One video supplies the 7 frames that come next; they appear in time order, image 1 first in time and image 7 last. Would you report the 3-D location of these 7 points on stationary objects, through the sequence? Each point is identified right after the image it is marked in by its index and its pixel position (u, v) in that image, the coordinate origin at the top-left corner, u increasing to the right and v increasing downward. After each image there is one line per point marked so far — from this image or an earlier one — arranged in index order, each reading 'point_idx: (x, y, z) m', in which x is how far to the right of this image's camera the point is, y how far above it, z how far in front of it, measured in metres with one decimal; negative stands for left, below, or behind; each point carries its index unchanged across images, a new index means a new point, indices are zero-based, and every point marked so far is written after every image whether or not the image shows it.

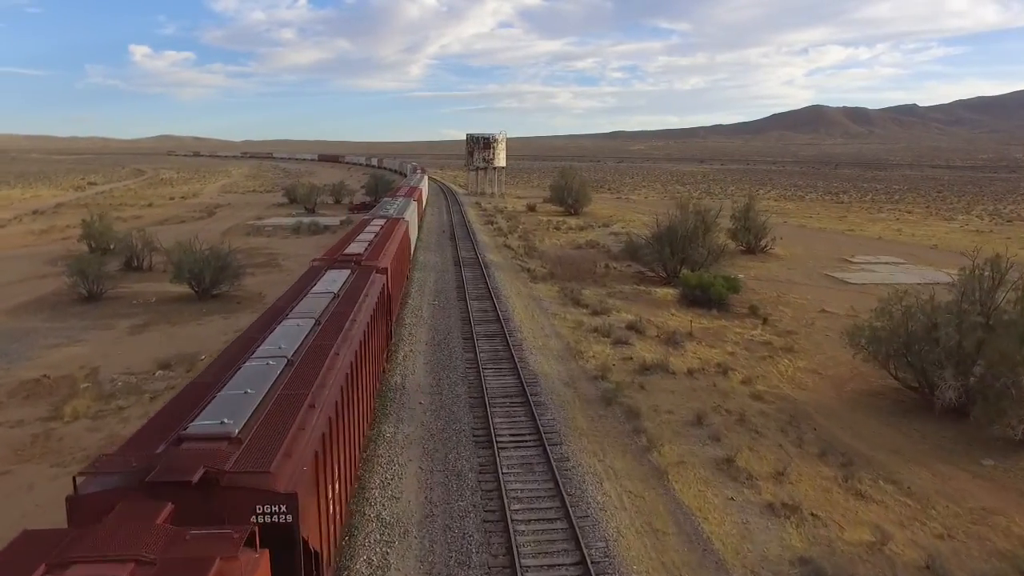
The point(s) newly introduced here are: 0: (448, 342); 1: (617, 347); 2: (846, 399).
0: (-1.5, -1.2, +18.1) m
1: (+2.4, -1.4, +18.6) m
2: (+7.2, -2.4, +17.0) m
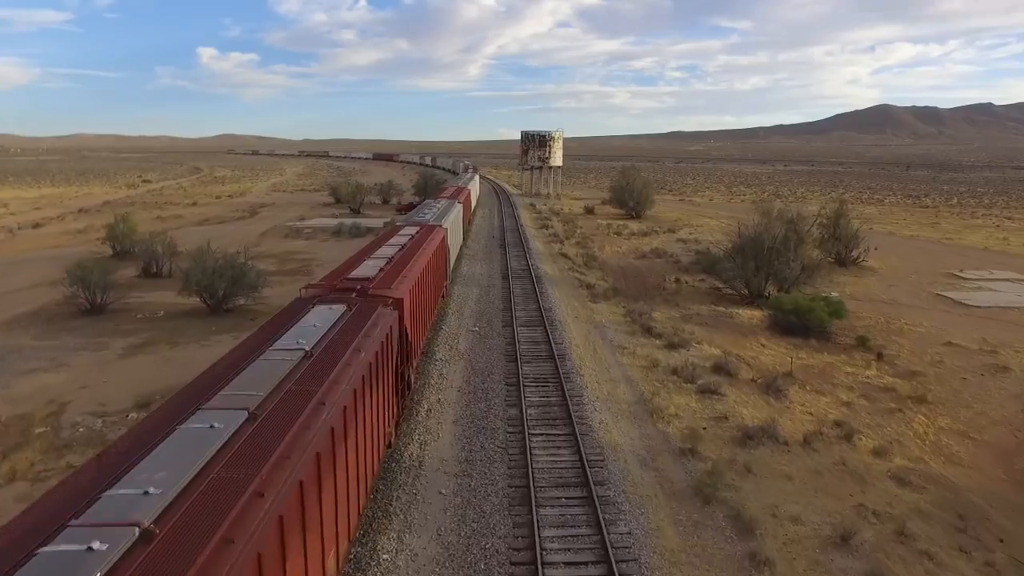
0: (-0.5, -1.8, +14.2) m
1: (+3.5, -2.0, +14.4) m
2: (+8.0, -3.1, +12.5) m
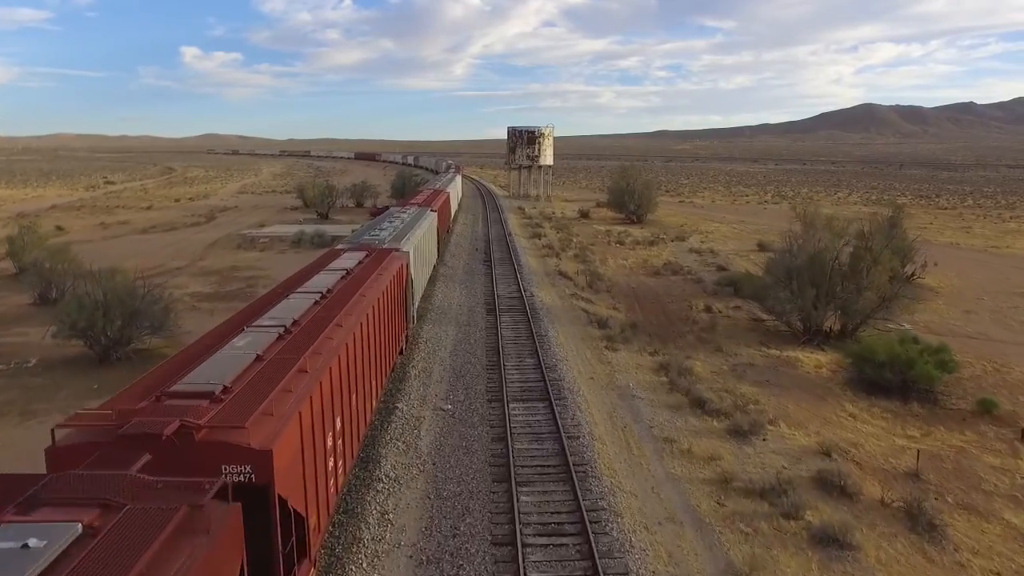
0: (-0.5, -2.7, +8.2) m
1: (+3.4, -2.9, +8.4) m
2: (+8.0, -3.9, +6.6) m
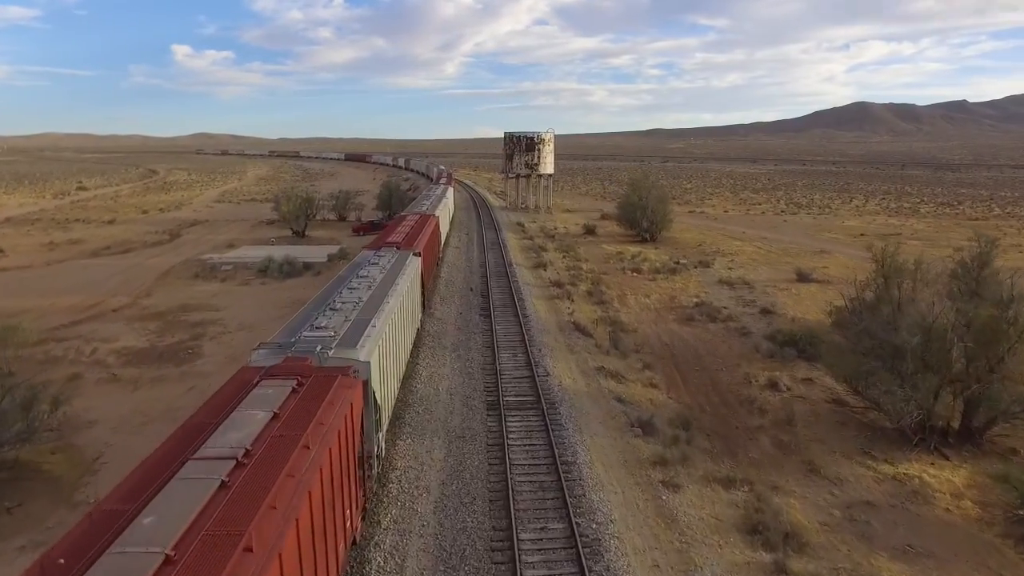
0: (-0.3, -4.3, +2.8) m
1: (+3.7, -4.5, +3.1) m
2: (+8.3, -5.5, +1.3) m
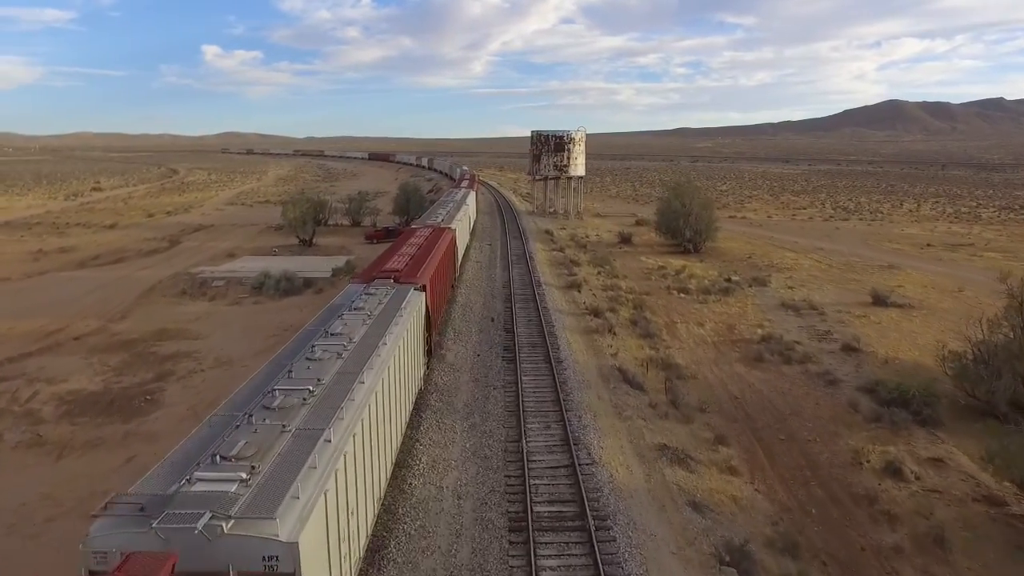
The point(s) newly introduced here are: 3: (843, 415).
0: (-0.2, -5.2, -1.6) m
1: (+3.7, -5.4, -1.4) m
2: (+8.3, -6.4, -3.3) m
3: (+6.9, -2.6, +16.4) m
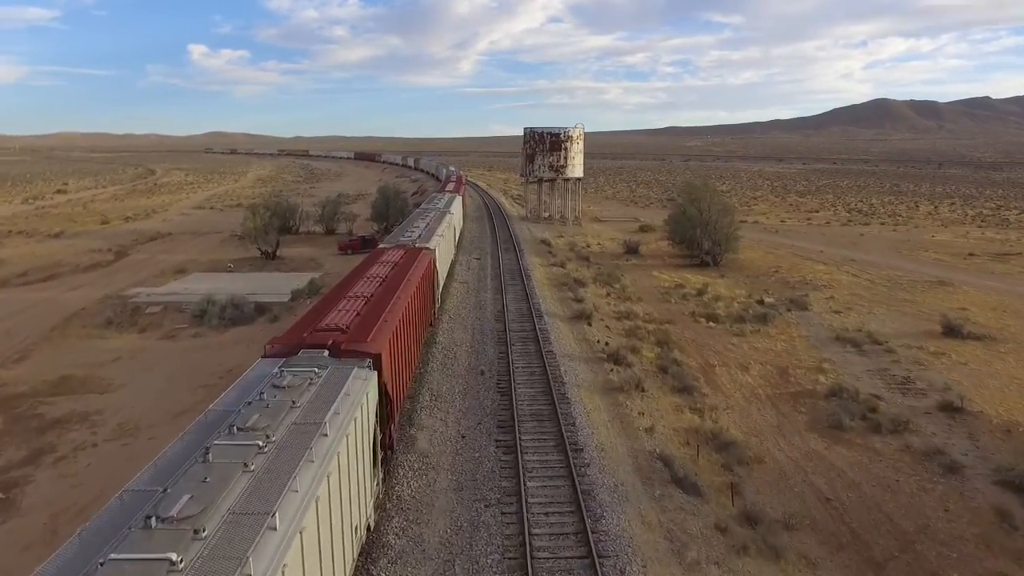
0: (+0.1, -6.1, -6.8) m
1: (+4.0, -6.3, -6.6) m
2: (+8.6, -7.3, -8.5) m
3: (+6.9, -3.4, +11.3) m
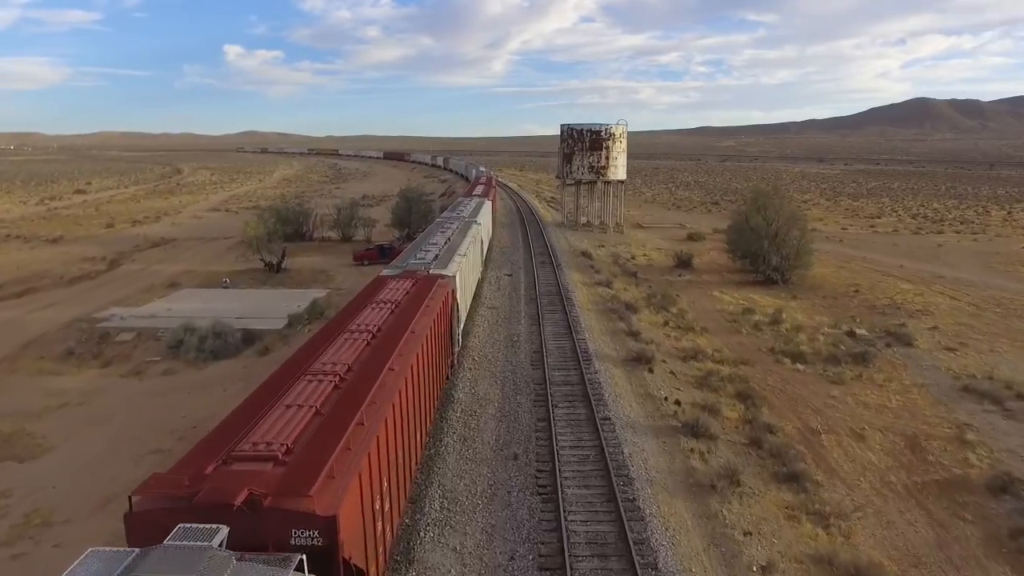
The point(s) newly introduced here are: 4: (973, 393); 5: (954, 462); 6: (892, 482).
0: (-0.2, -6.9, -11.5) m
1: (+3.7, -7.1, -11.4) m
2: (+8.3, -8.2, -13.4) m
3: (+7.3, -4.3, +6.4) m
4: (+10.4, -2.4, +17.8) m
5: (+7.8, -3.1, +14.0) m
6: (+6.3, -3.2, +13.0) m
